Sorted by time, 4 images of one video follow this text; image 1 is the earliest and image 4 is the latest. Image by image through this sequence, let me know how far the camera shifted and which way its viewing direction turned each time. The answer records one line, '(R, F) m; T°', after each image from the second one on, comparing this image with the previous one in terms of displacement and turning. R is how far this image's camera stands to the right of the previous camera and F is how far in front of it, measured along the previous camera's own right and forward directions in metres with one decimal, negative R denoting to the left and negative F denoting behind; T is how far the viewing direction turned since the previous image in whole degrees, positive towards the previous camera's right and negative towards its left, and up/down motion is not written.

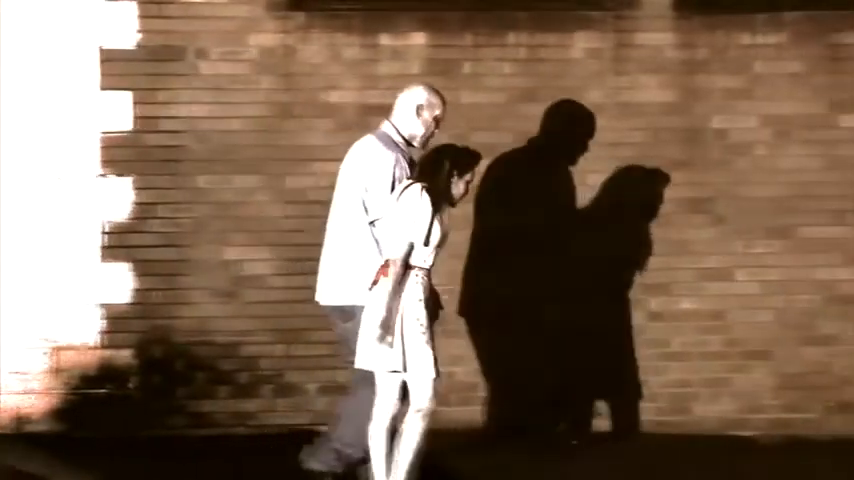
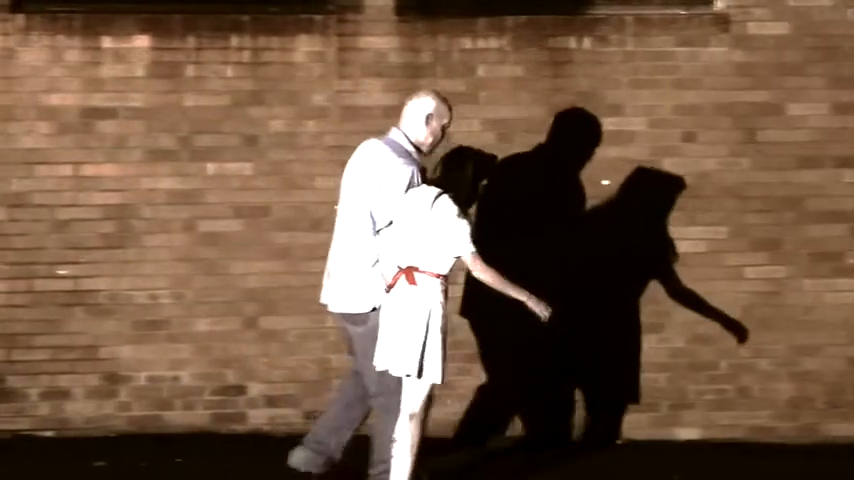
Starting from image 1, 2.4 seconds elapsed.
(+2.0, +0.1) m; -12°
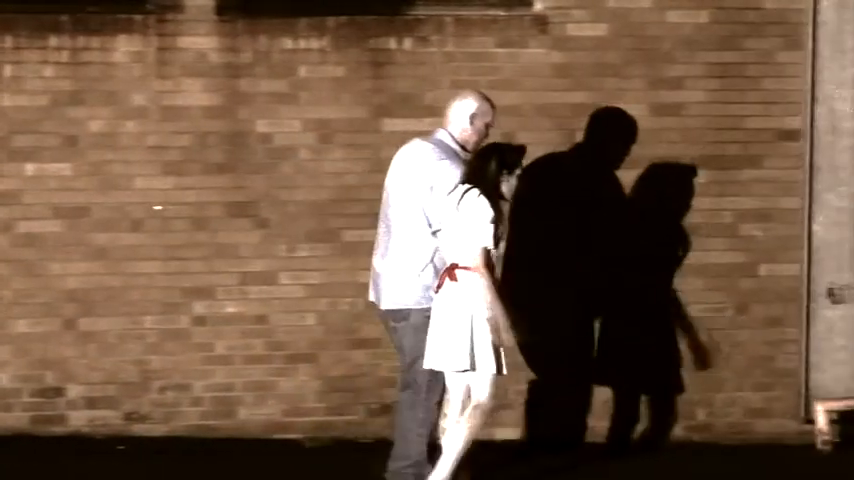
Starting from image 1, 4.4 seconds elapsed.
(+0.2, 0.0) m; +3°
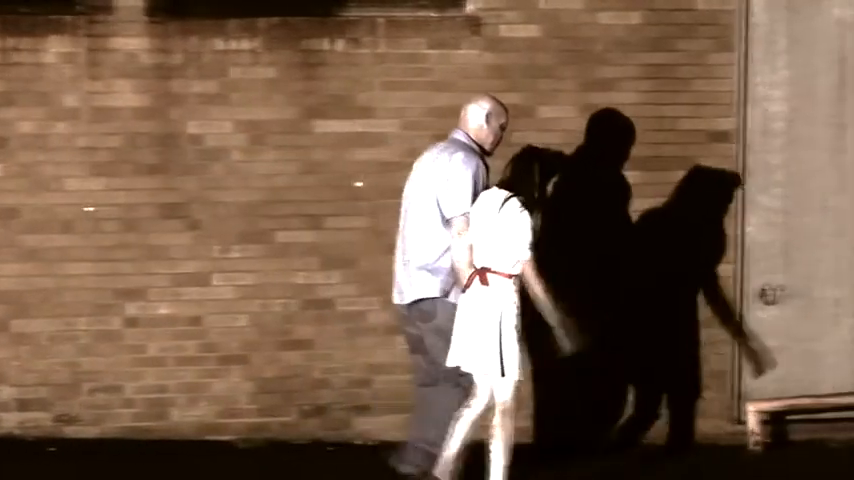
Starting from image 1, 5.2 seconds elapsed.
(+0.1, 0.0) m; +1°
